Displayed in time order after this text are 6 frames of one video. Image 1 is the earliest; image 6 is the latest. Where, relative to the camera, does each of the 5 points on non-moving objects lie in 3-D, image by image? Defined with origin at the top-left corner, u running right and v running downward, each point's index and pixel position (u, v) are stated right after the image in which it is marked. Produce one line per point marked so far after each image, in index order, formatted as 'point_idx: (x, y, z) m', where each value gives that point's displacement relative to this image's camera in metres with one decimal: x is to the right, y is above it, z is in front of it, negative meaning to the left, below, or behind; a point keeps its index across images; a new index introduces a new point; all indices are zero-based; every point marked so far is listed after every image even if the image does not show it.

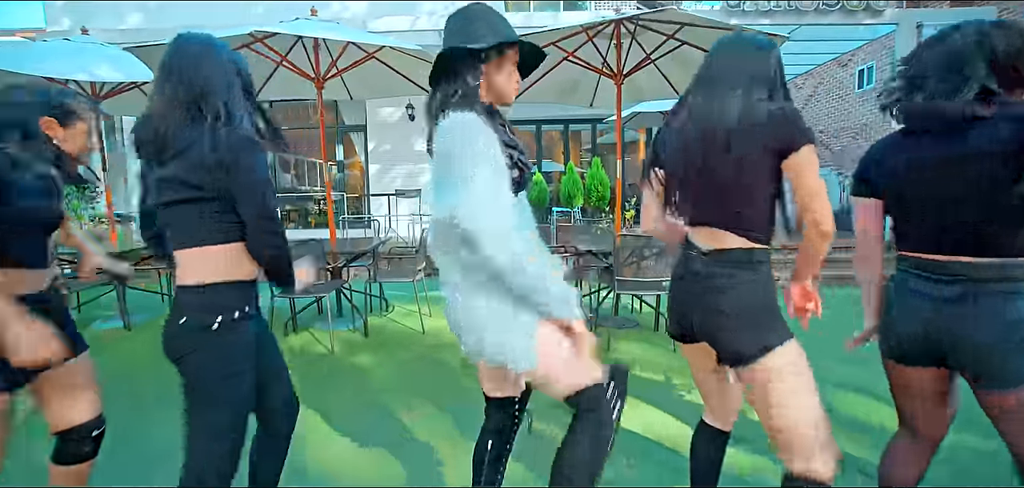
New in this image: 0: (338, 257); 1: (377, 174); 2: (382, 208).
0: (-1.5, -0.1, +4.8) m
1: (-1.9, +1.0, +7.7) m
2: (-1.8, +0.5, +7.8) m
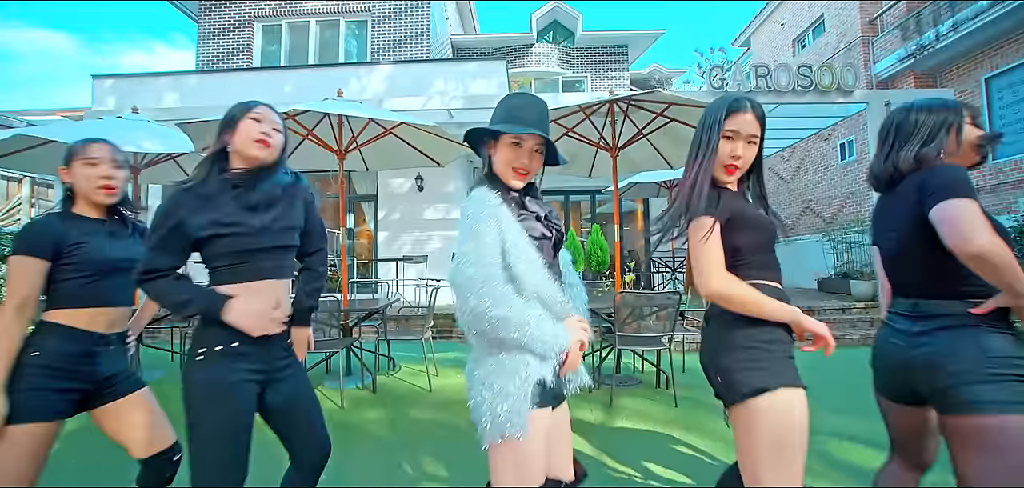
0: (-1.5, -0.6, +5.0) m
1: (-1.9, 0.0, +8.1) m
2: (-1.8, -0.4, +8.1) m
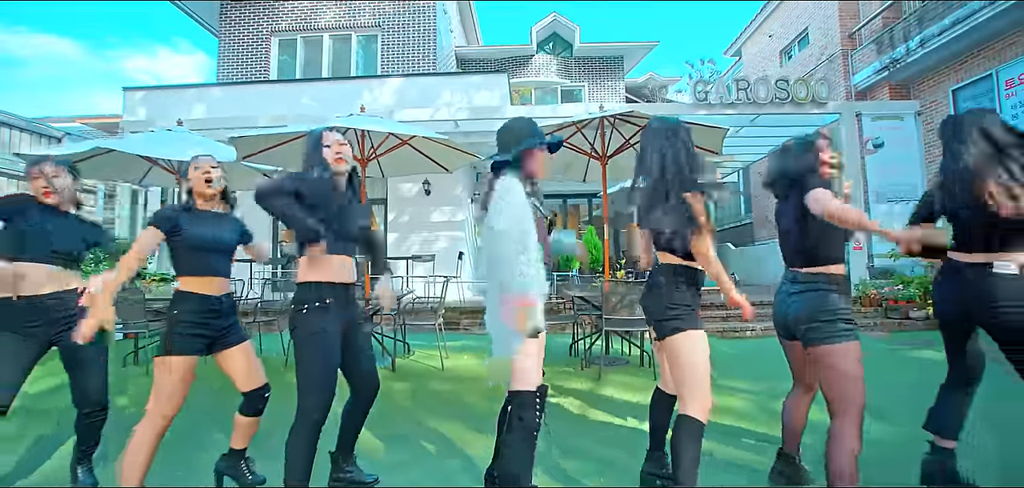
0: (-1.5, -0.6, +5.7) m
1: (-1.8, 0.0, +8.8) m
2: (-1.7, -0.4, +8.7) m
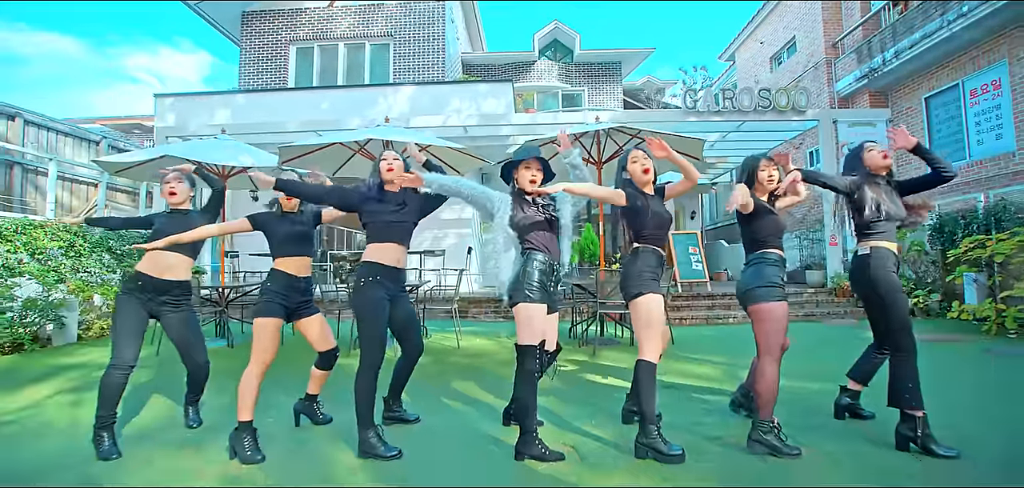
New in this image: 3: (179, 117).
0: (-1.4, -0.6, +6.4) m
1: (-1.8, +0.1, +9.5) m
2: (-1.7, -0.4, +9.4) m
3: (-5.9, +2.3, +9.9) m
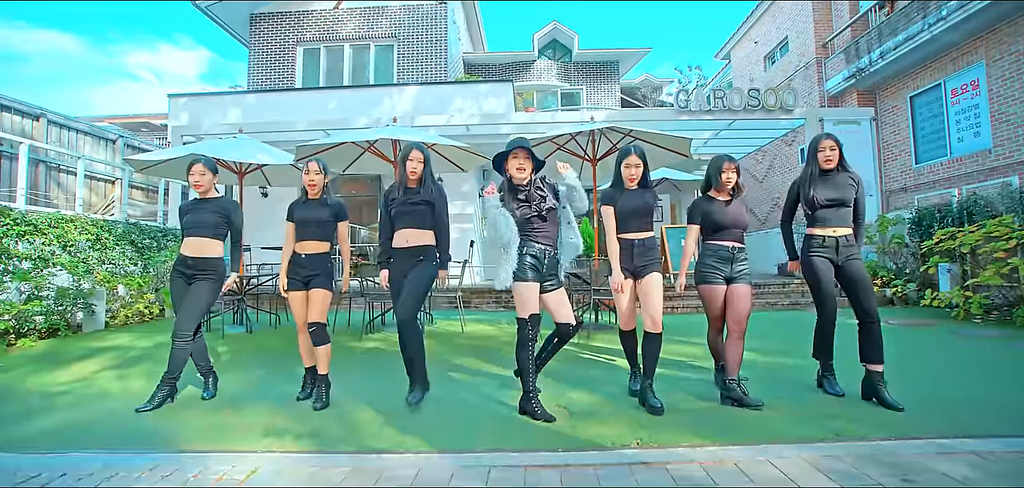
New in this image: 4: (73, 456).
0: (-1.4, -0.5, +6.8) m
1: (-1.7, +0.2, +9.9) m
2: (-1.7, -0.2, +9.8) m
3: (-5.9, +2.4, +10.3) m
4: (-2.1, -1.0, +2.6) m
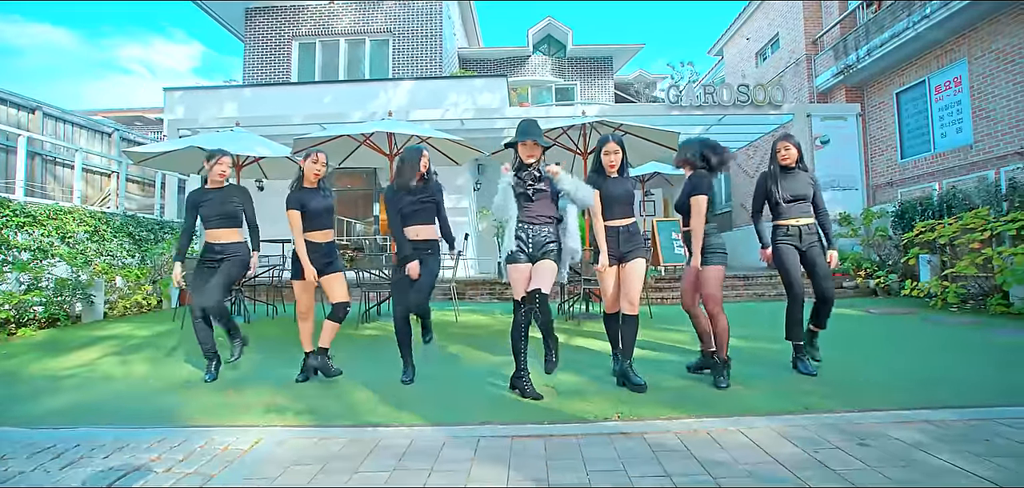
0: (-1.5, -0.4, +6.9) m
1: (-1.9, +0.3, +10.0) m
2: (-1.8, -0.1, +10.0) m
3: (-6.1, +2.5, +10.4) m
4: (-2.1, -0.9, +2.7) m
